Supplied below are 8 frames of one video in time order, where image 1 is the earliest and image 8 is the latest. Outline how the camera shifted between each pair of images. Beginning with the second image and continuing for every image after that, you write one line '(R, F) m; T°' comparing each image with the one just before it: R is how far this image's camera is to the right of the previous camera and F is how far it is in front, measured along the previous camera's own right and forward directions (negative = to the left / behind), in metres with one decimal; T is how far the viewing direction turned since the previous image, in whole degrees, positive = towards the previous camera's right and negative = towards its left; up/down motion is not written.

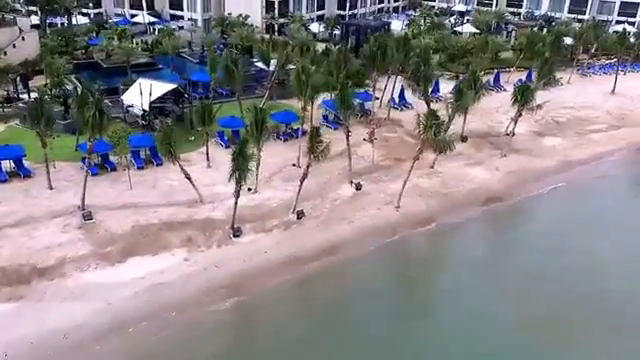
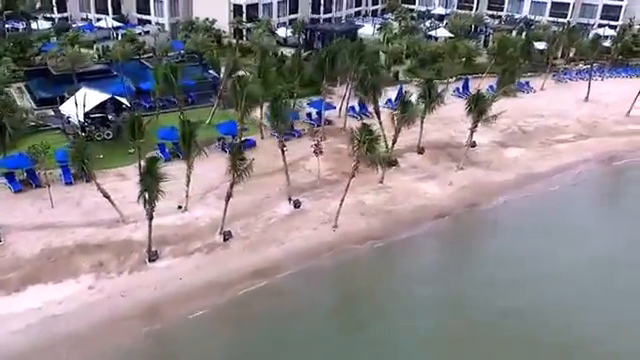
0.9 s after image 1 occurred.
(+3.7, +2.1) m; 0°
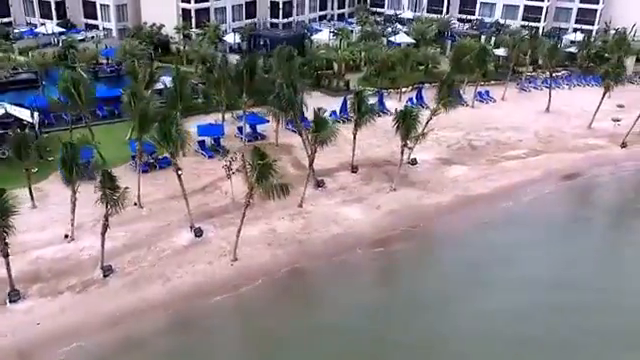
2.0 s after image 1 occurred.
(+4.8, +3.4) m; 0°
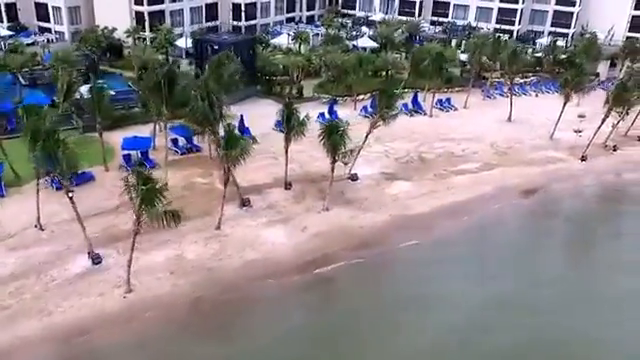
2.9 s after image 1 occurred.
(+4.1, +2.7) m; 0°
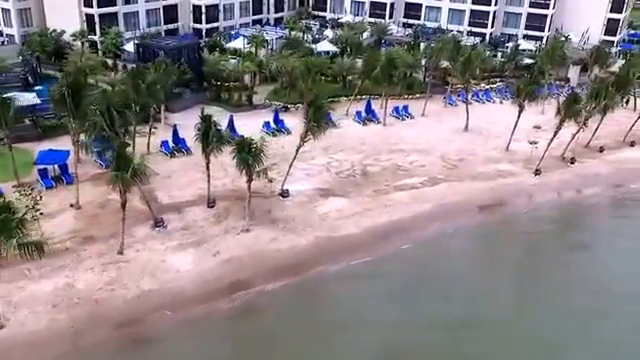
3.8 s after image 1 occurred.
(+4.2, +2.5) m; 0°
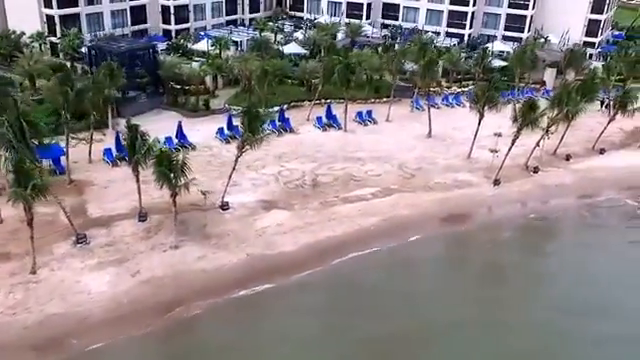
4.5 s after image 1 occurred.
(+3.4, +1.8) m; 0°
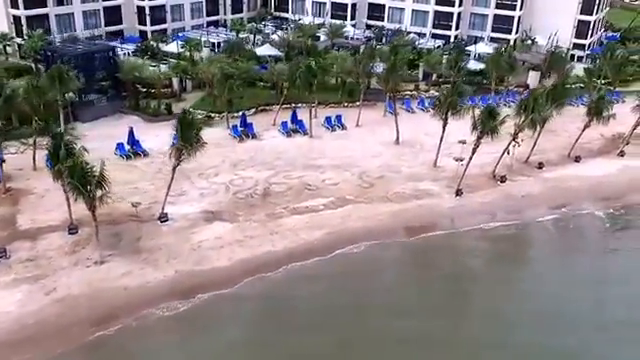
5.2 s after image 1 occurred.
(+3.6, +2.0) m; -1°
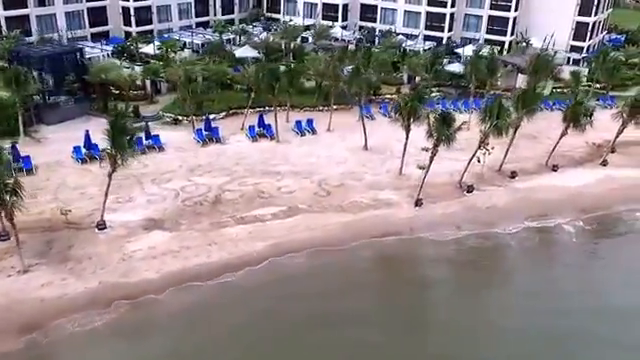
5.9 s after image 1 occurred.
(+4.0, +1.7) m; -2°
